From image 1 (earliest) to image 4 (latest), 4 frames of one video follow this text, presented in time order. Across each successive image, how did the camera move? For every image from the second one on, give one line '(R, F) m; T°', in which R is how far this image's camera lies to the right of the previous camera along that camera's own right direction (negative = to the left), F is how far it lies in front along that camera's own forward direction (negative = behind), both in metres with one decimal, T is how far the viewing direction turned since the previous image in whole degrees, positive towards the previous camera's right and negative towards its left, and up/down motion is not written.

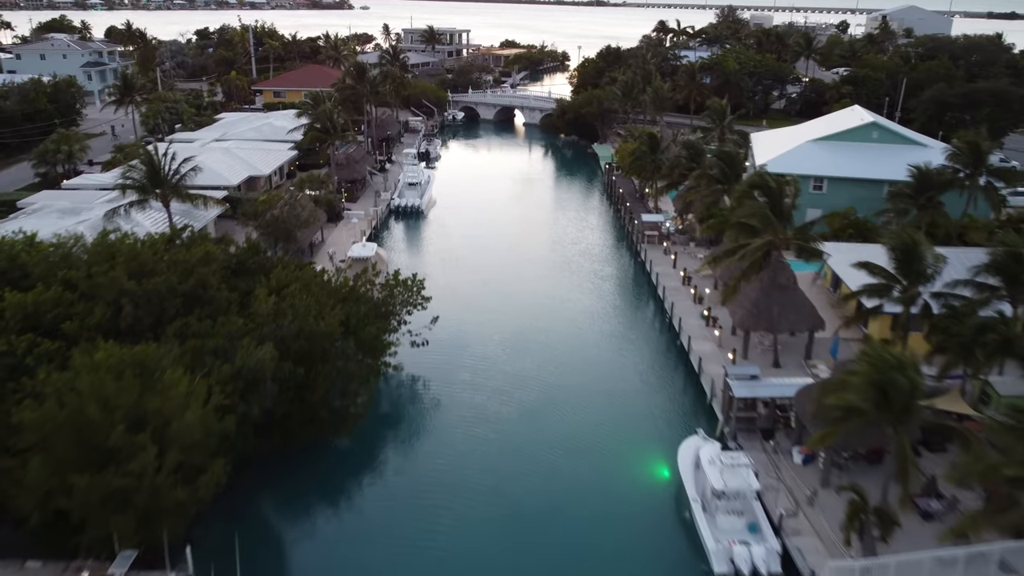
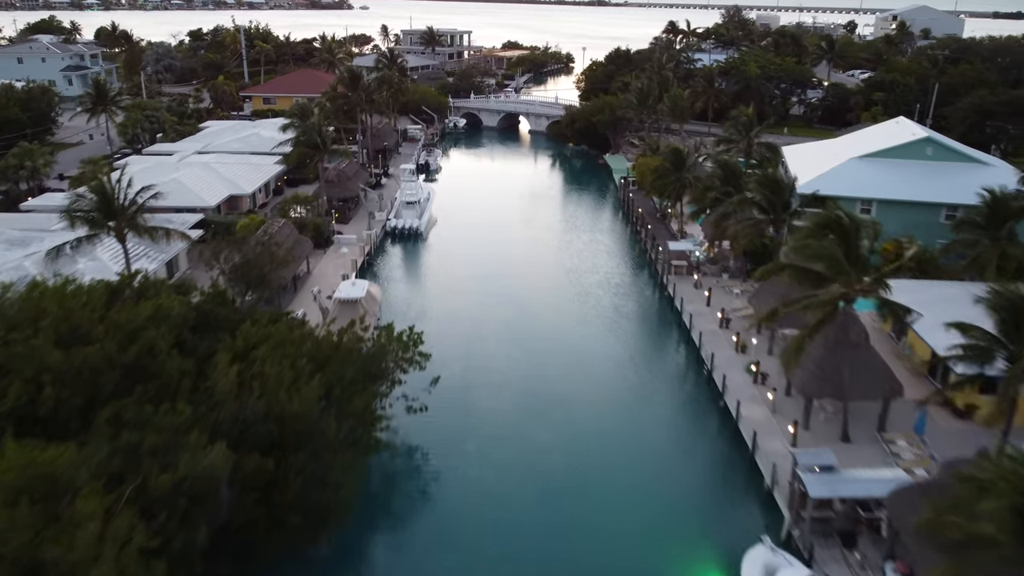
(-0.6, +4.7) m; 0°
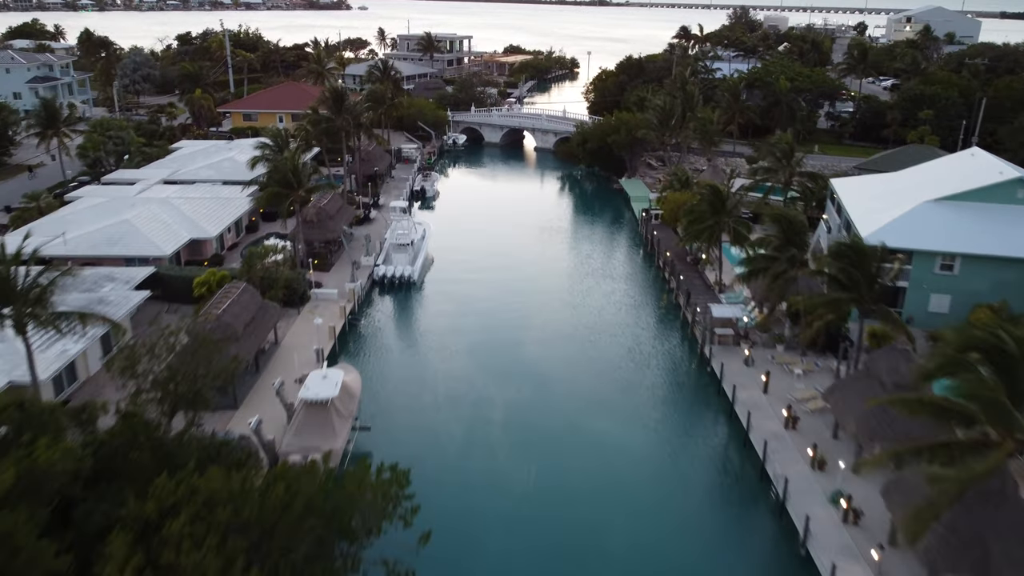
(-0.5, +6.3) m; 0°
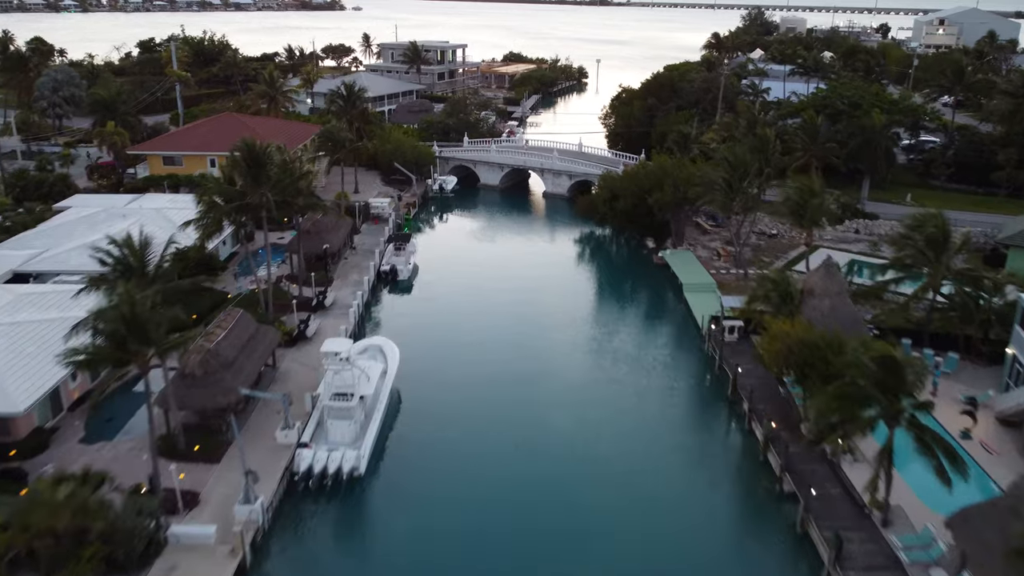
(-0.4, +15.2) m; 0°
